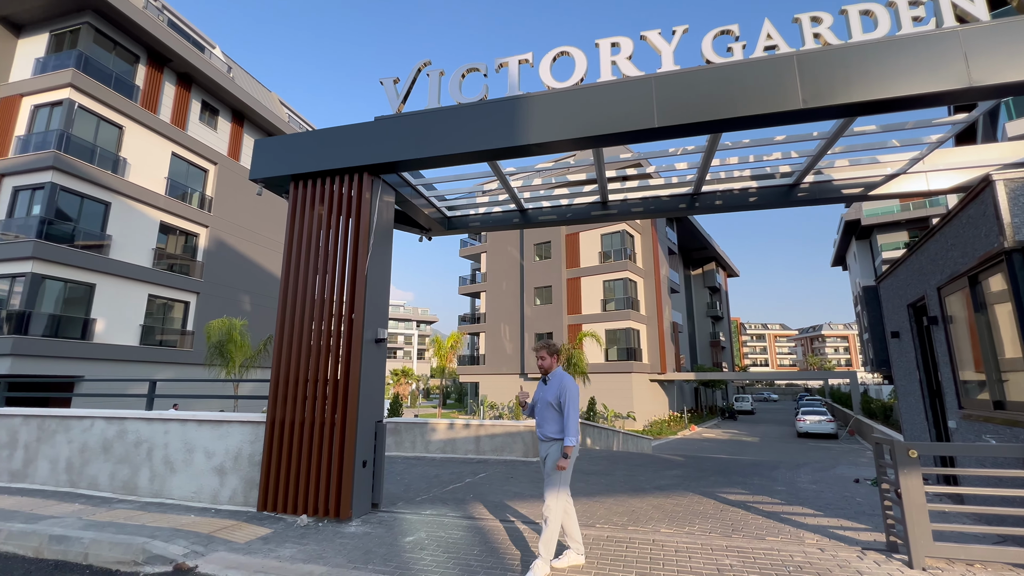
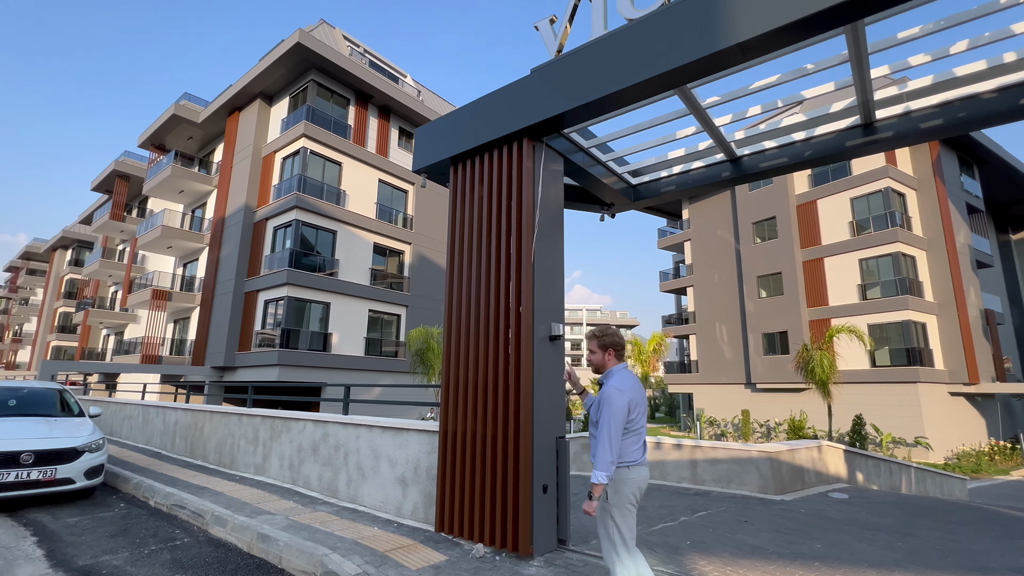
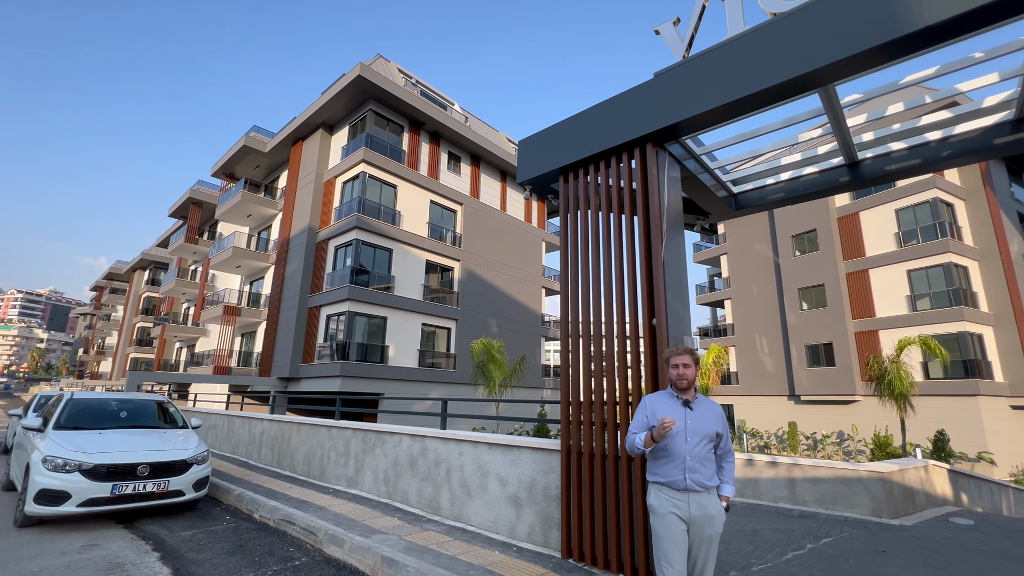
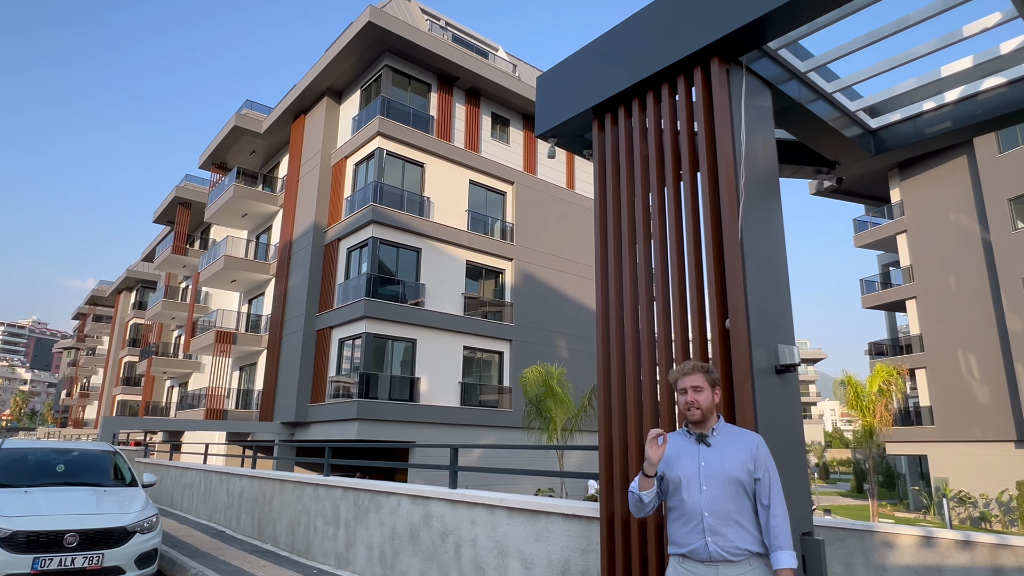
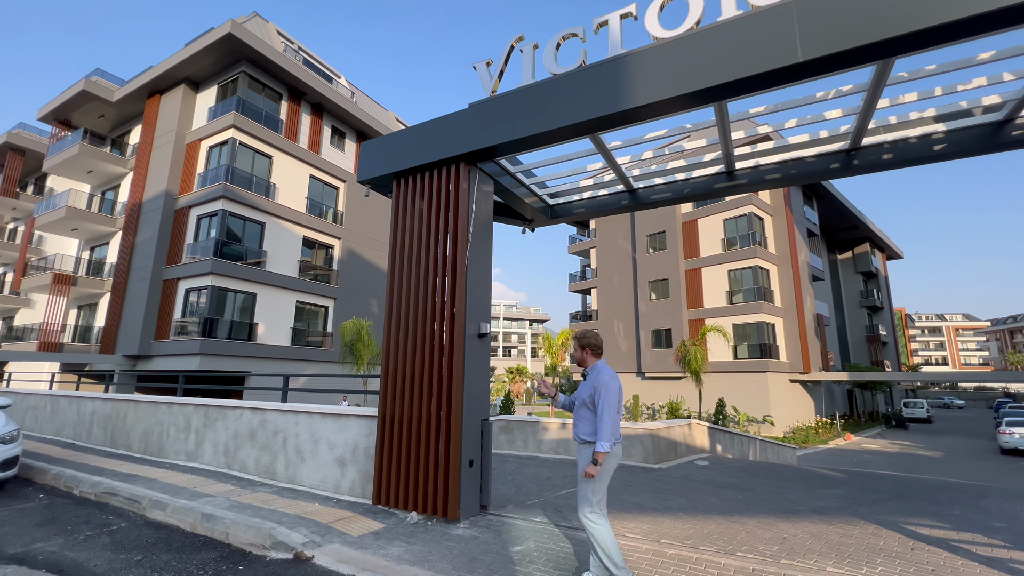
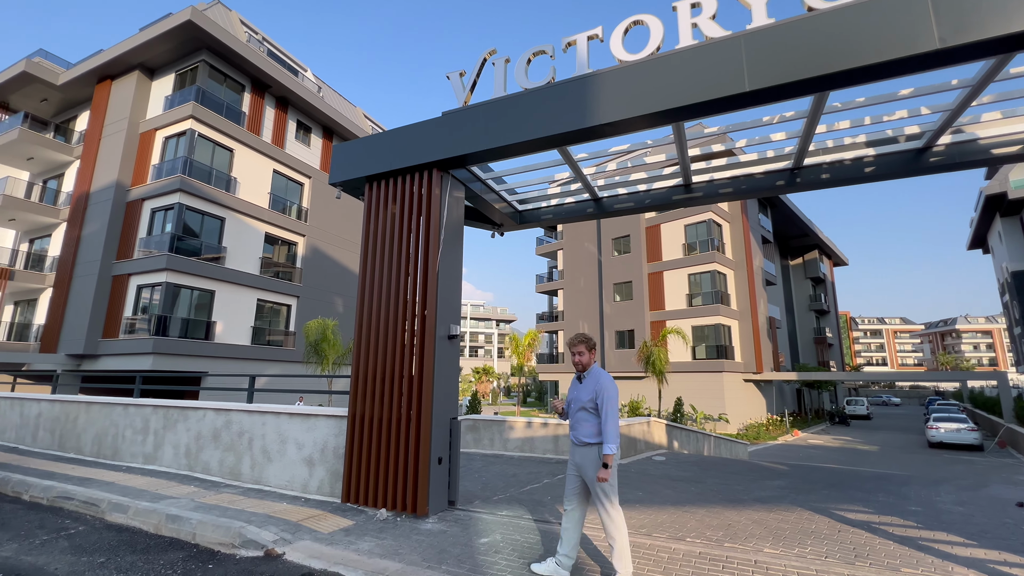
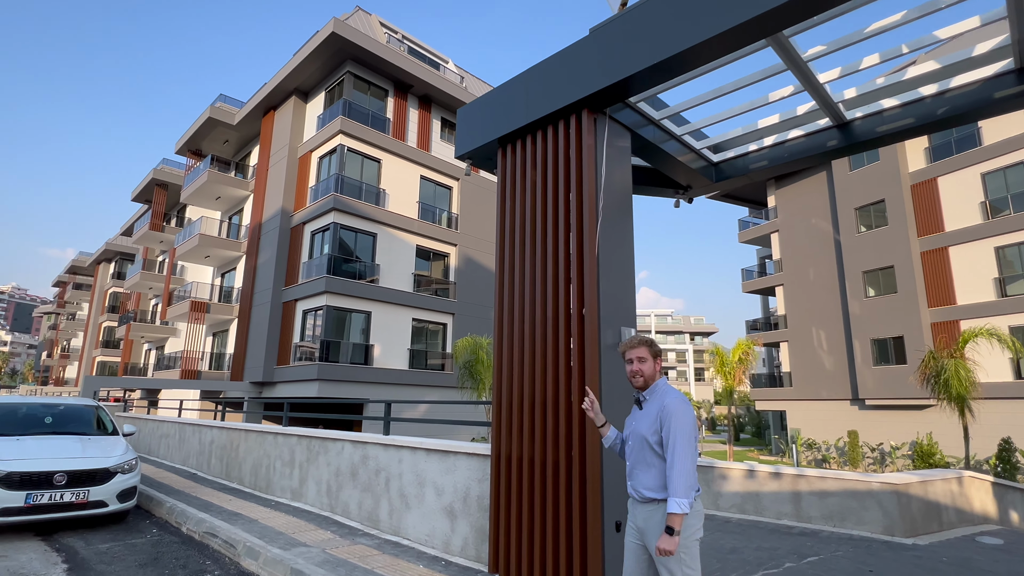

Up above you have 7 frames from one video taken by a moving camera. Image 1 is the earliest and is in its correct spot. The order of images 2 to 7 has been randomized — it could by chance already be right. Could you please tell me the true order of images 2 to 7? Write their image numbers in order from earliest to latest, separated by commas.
6, 5, 2, 7, 4, 3
